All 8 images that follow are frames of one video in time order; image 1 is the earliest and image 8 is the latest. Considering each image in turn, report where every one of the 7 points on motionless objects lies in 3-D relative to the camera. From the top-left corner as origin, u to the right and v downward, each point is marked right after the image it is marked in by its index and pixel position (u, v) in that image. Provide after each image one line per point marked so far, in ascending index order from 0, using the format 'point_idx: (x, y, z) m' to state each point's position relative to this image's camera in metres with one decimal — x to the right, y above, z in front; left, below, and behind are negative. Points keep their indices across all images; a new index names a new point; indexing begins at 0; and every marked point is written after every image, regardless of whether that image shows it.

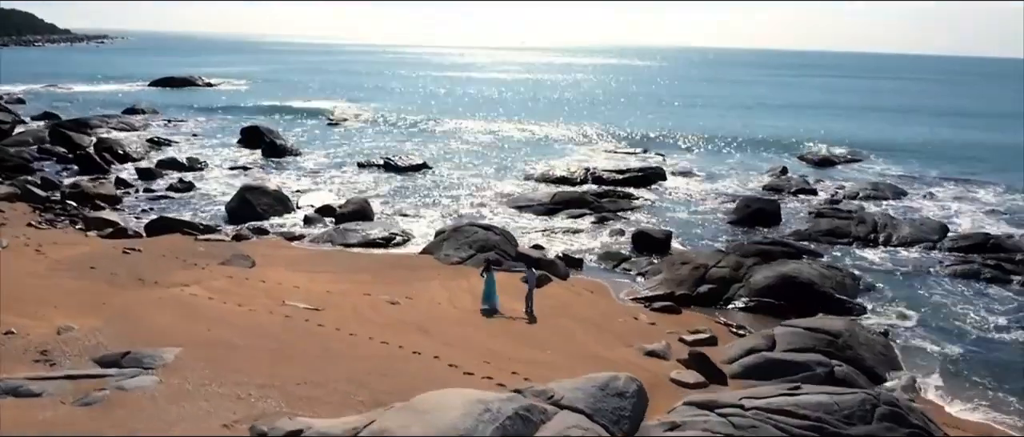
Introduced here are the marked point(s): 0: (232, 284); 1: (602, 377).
0: (-5.7, -1.4, +16.2) m
1: (+1.4, -2.3, +11.4) m
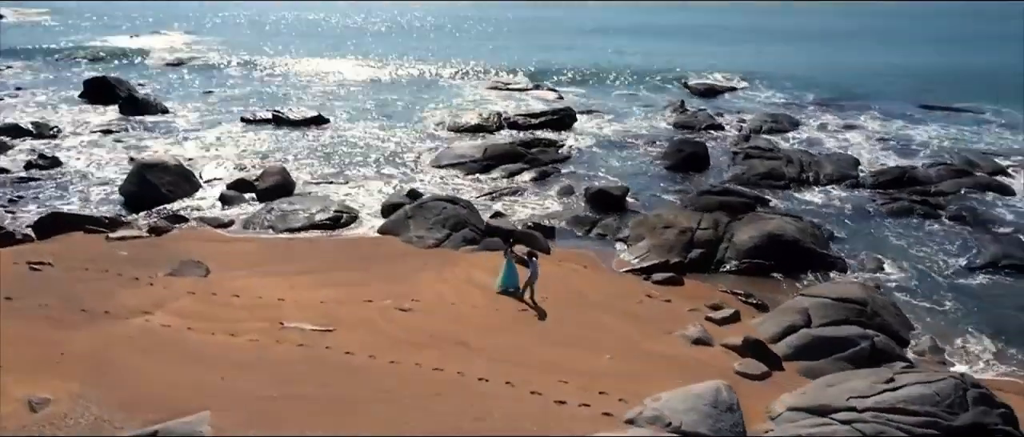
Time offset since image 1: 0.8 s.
0: (-5.3, -1.5, +13.7) m
1: (+2.7, -2.4, +10.7) m
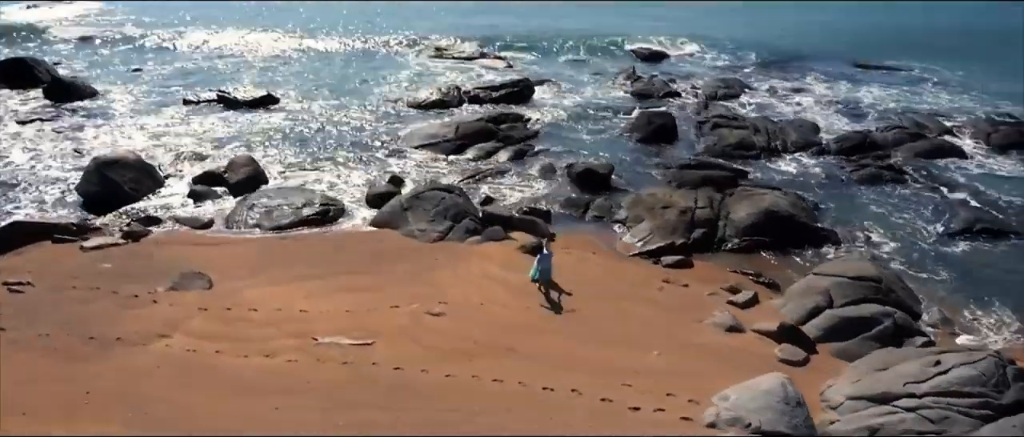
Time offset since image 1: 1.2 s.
0: (-4.7, -1.7, +12.9) m
1: (+3.6, -2.3, +10.9) m
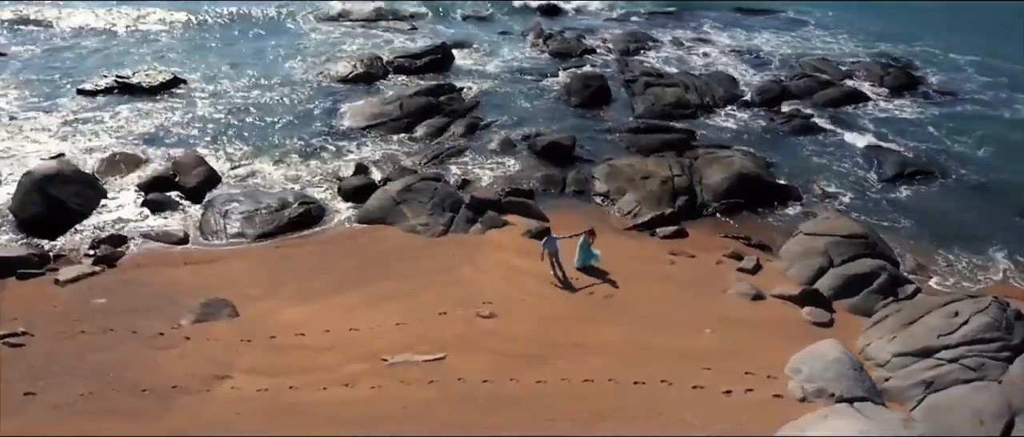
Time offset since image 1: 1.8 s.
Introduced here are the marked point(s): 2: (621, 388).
0: (-3.7, -2.1, +12.3) m
1: (+4.9, -2.1, +11.9) m
2: (+1.6, -2.5, +11.4) m
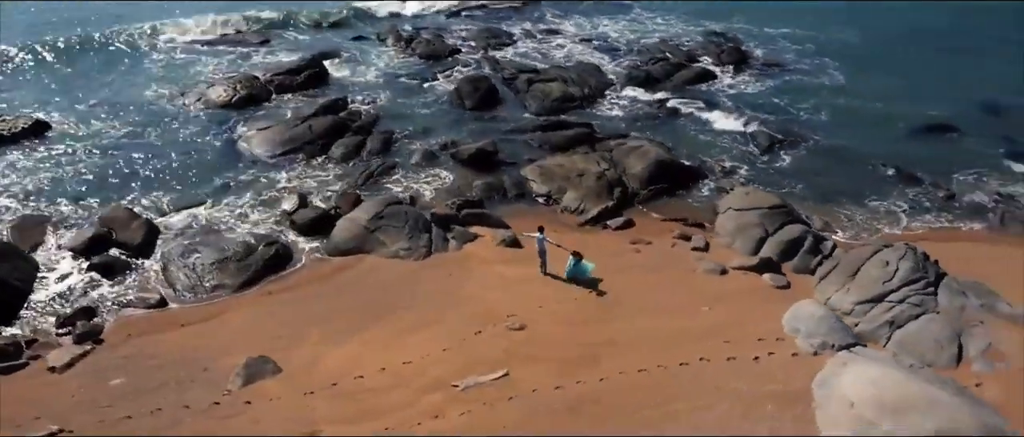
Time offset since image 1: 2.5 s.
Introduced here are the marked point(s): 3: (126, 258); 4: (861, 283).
0: (-2.7, -2.9, +12.6) m
1: (+5.7, -1.7, +14.5) m
2: (+2.7, -2.6, +13.2) m
3: (-8.5, -0.9, +17.3) m
4: (+6.9, -1.3, +15.5) m
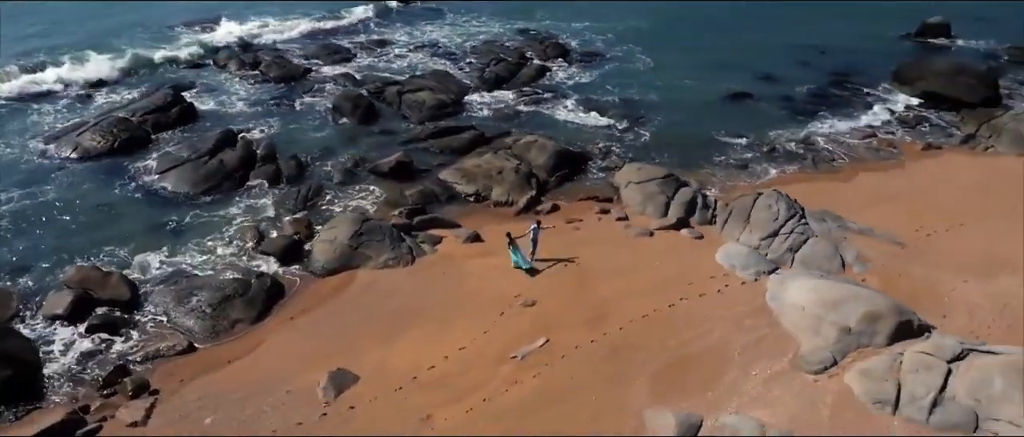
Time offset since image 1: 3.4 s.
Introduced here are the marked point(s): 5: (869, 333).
0: (-1.5, -3.1, +14.8) m
1: (+5.6, -0.8, +19.0) m
2: (+3.3, -2.0, +16.9) m
3: (-8.7, -2.1, +17.4) m
4: (+6.3, -0.1, +20.4) m
5: (+7.0, -2.2, +15.4) m
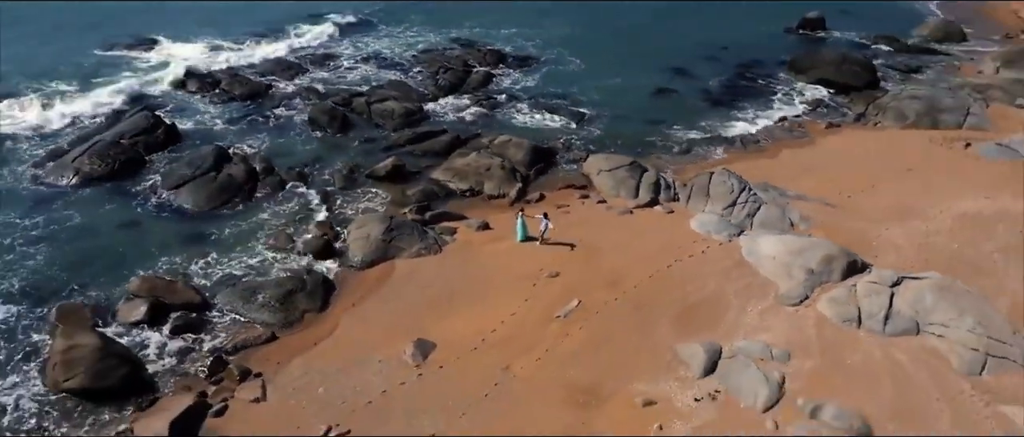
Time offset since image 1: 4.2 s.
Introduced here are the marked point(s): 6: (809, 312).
0: (-0.3, -2.9, +17.9) m
1: (+5.9, 0.0, +23.1) m
2: (+4.1, -1.4, +20.7) m
3: (-7.8, -2.4, +19.5) m
4: (+6.4, +0.7, +24.6) m
5: (+7.9, -1.3, +19.7) m
6: (+7.0, -2.2, +18.5) m
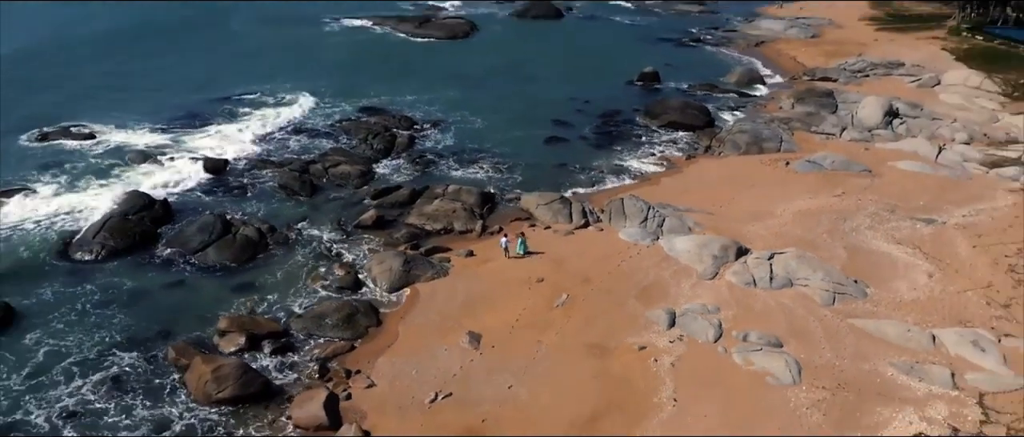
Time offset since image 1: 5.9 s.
0: (+0.4, -3.5, +25.1) m
1: (+5.0, -0.5, +31.7) m
2: (+3.9, -1.9, +28.8) m
3: (-7.3, -3.9, +25.0) m
4: (+5.1, +0.1, +33.3) m
5: (+7.8, -1.3, +28.8) m
6: (+7.3, -2.2, +27.4) m
